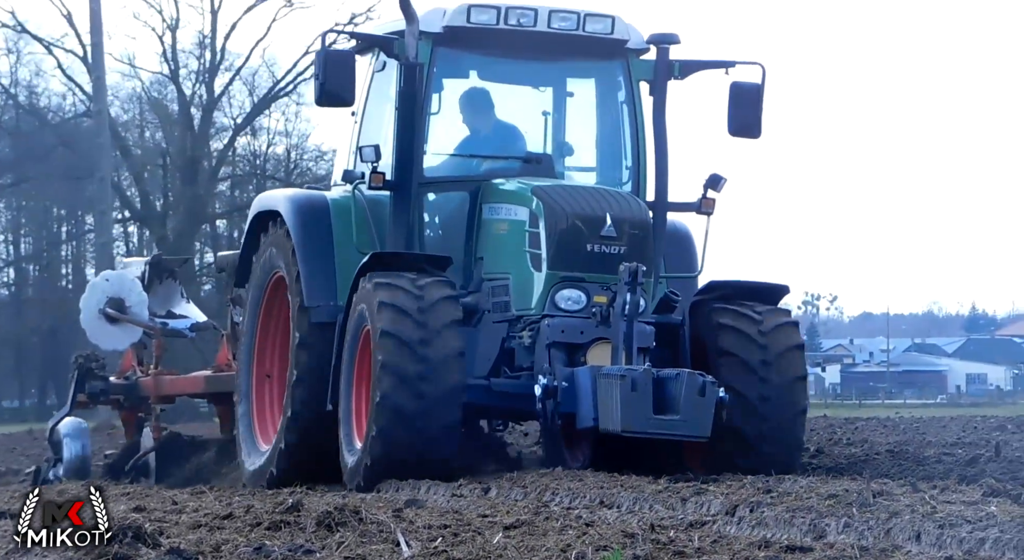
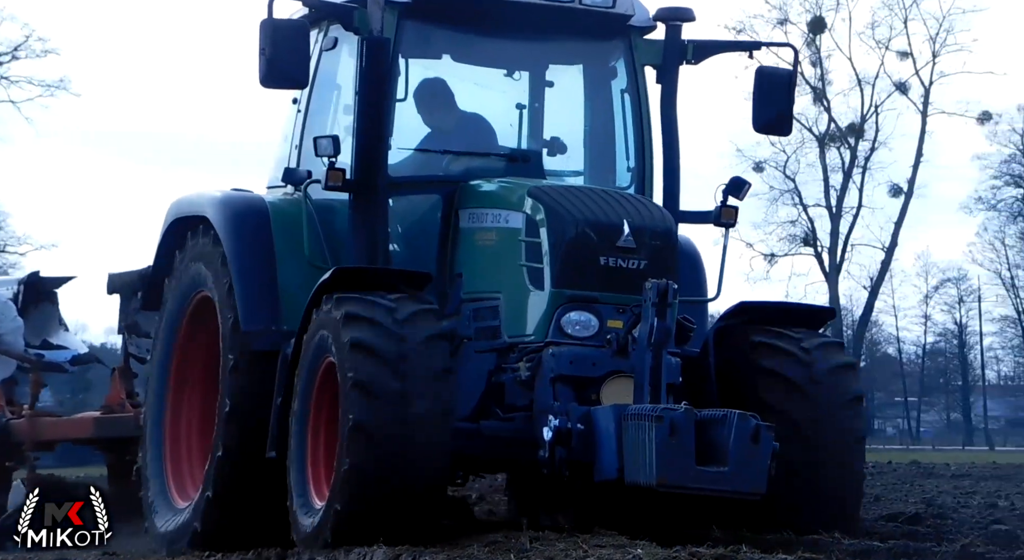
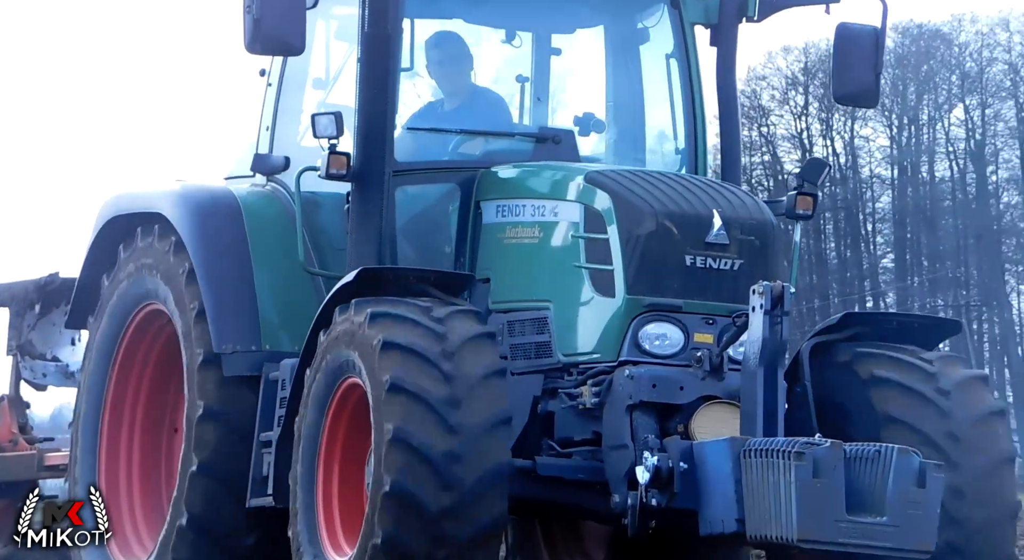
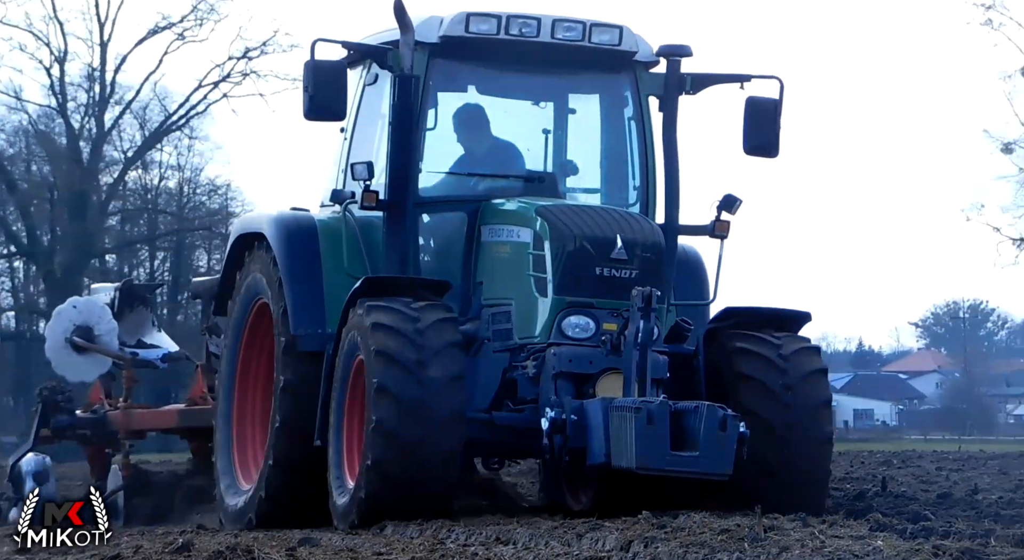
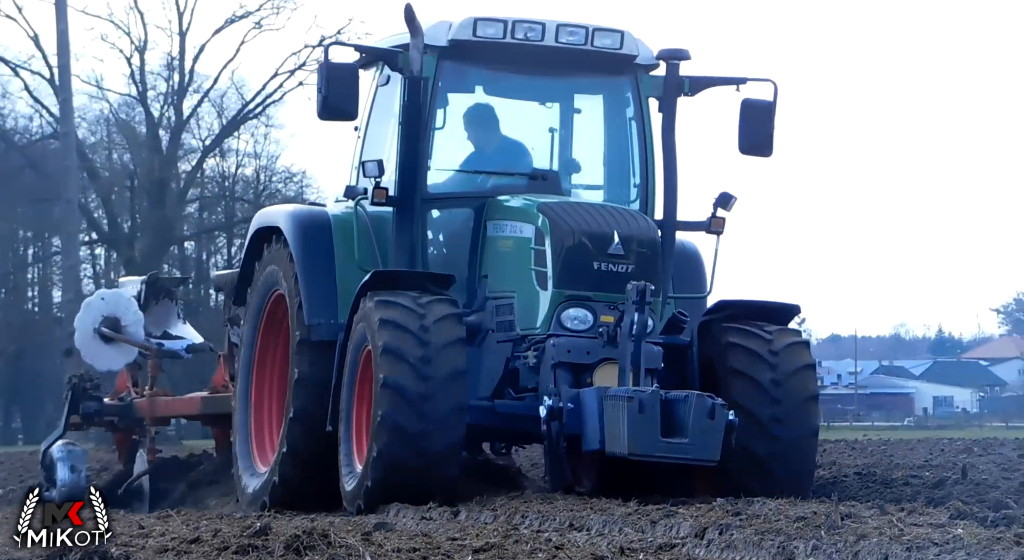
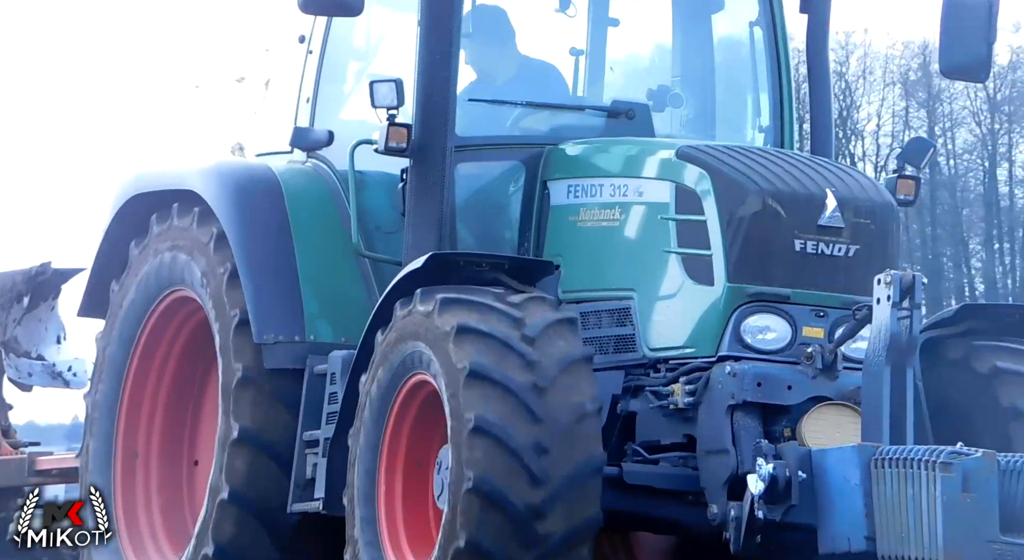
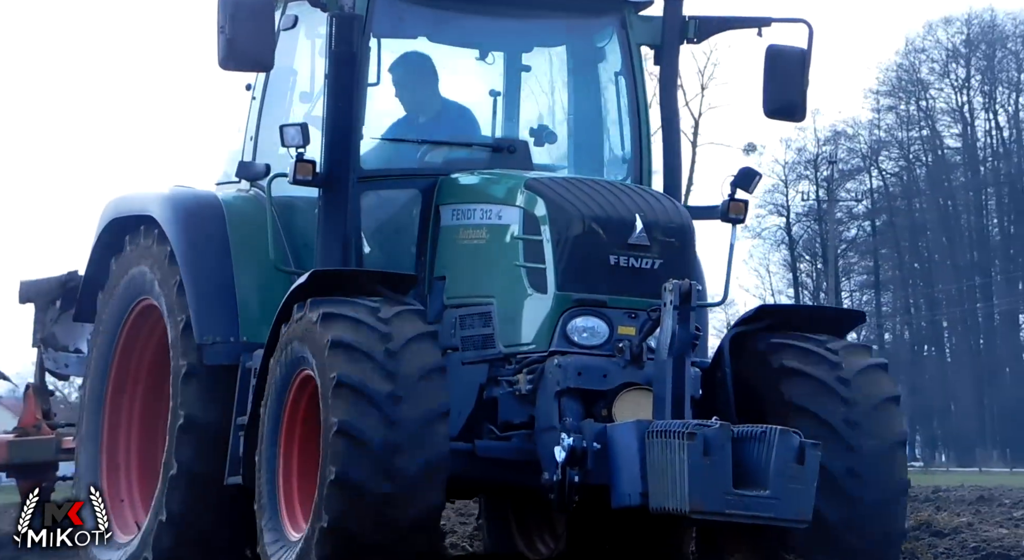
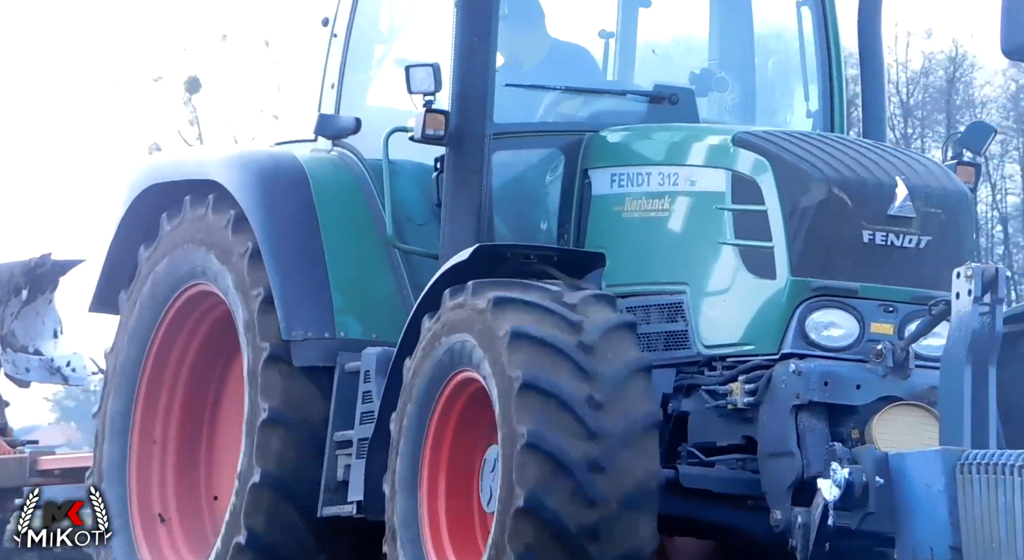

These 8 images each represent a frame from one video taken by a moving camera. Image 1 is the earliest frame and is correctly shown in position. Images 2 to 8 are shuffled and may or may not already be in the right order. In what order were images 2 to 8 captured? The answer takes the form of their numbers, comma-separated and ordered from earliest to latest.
5, 4, 2, 7, 3, 6, 8
